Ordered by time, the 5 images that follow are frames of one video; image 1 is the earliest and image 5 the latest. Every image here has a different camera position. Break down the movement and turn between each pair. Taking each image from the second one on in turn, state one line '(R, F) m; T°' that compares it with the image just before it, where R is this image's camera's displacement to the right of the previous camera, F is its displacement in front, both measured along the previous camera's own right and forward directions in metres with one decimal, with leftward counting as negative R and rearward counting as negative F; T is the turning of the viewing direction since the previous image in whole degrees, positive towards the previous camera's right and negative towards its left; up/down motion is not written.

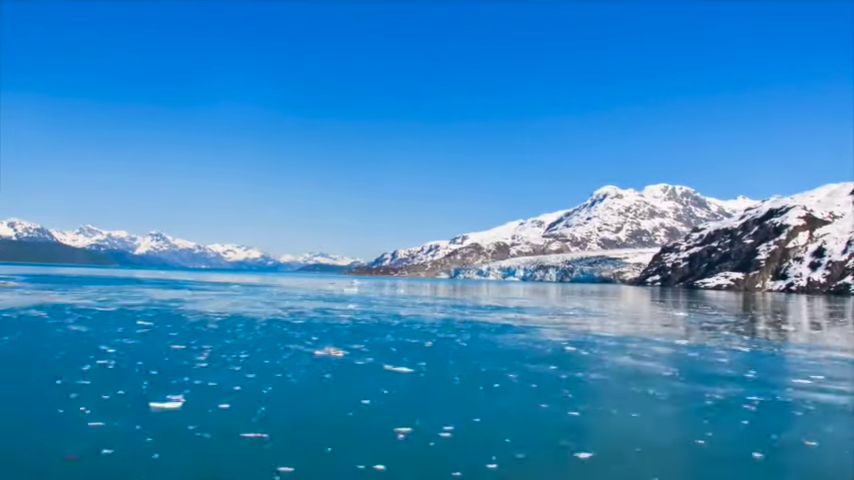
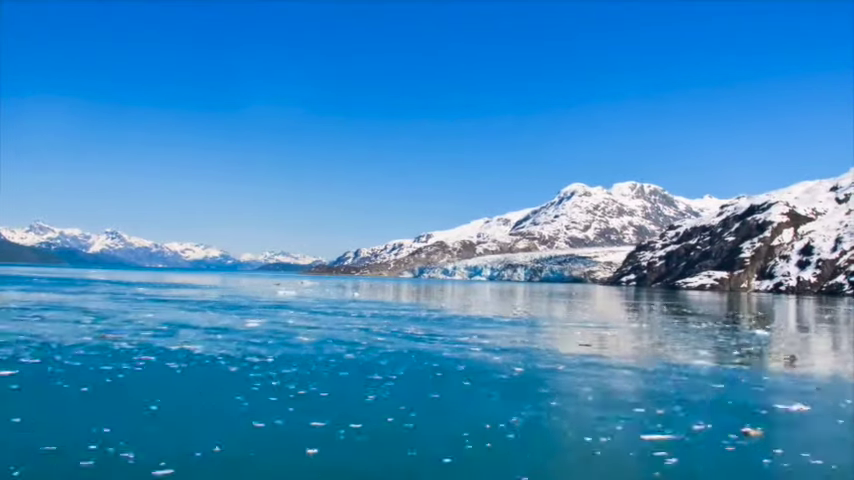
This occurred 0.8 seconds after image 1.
(-0.1, +5.0) m; +3°
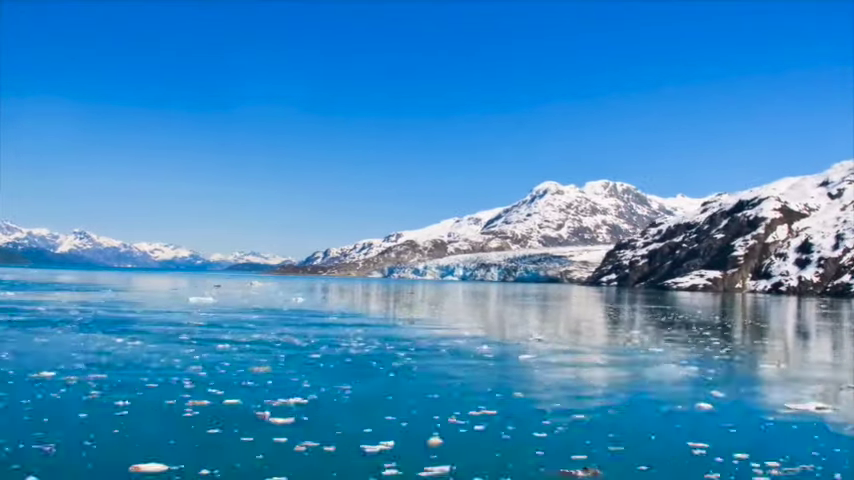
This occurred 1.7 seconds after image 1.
(+0.5, +5.6) m; +2°
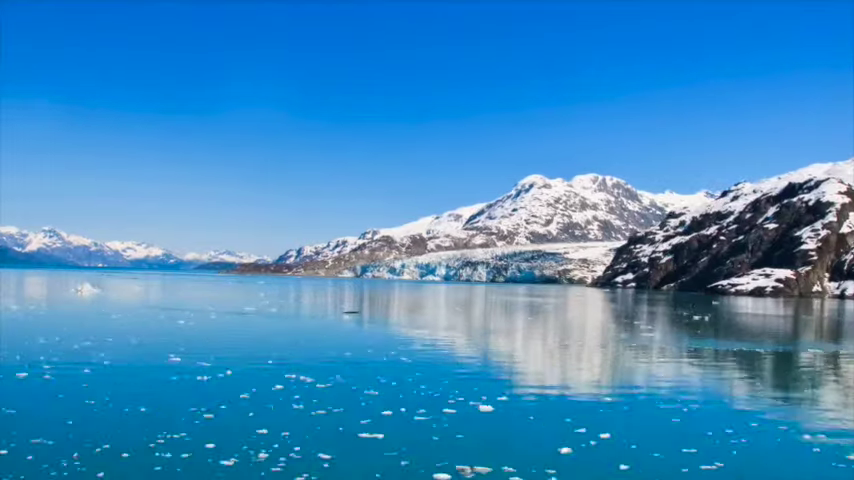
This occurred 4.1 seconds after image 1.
(-0.1, +13.1) m; +2°
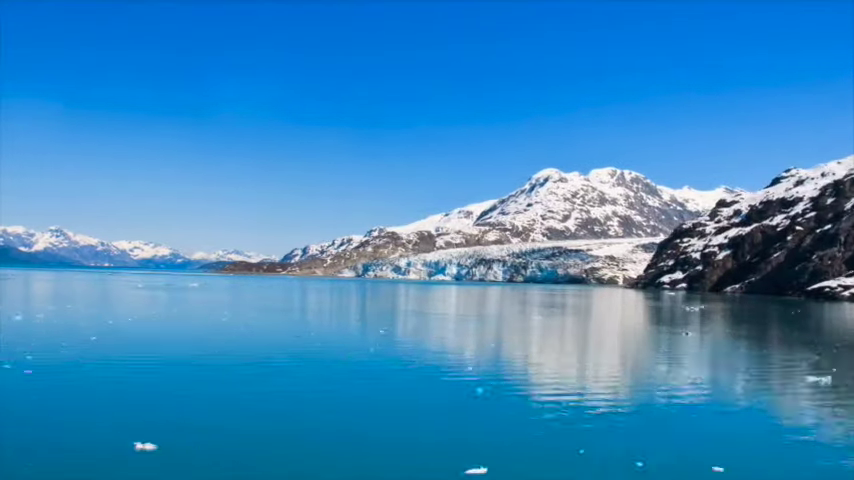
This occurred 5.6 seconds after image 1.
(-0.1, +9.5) m; -1°
